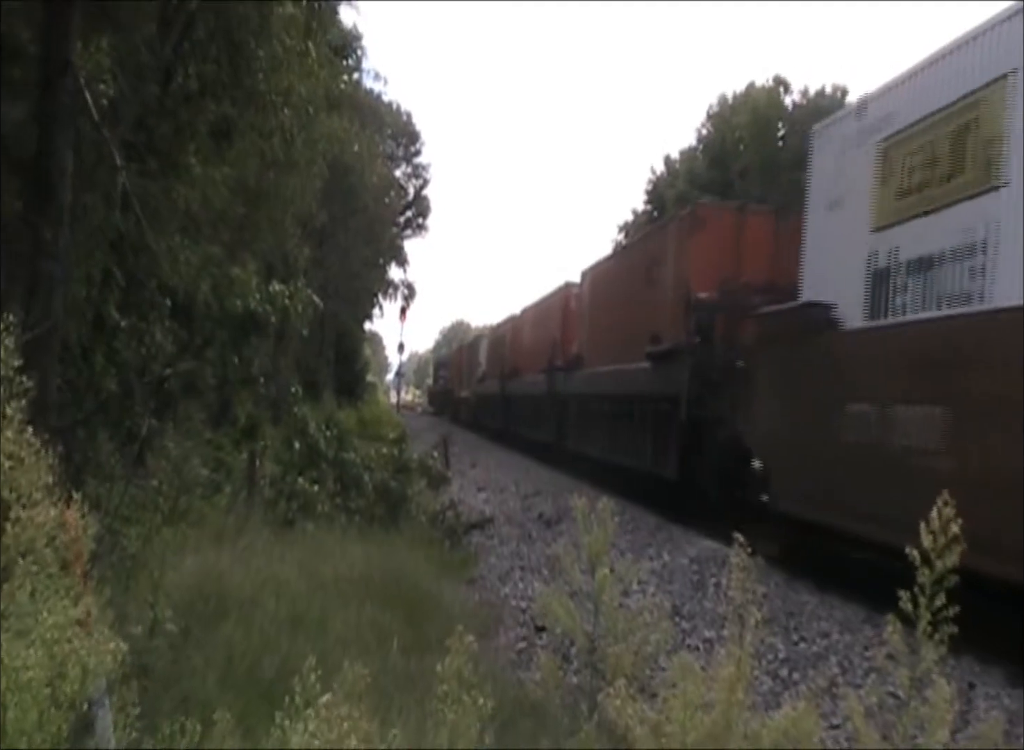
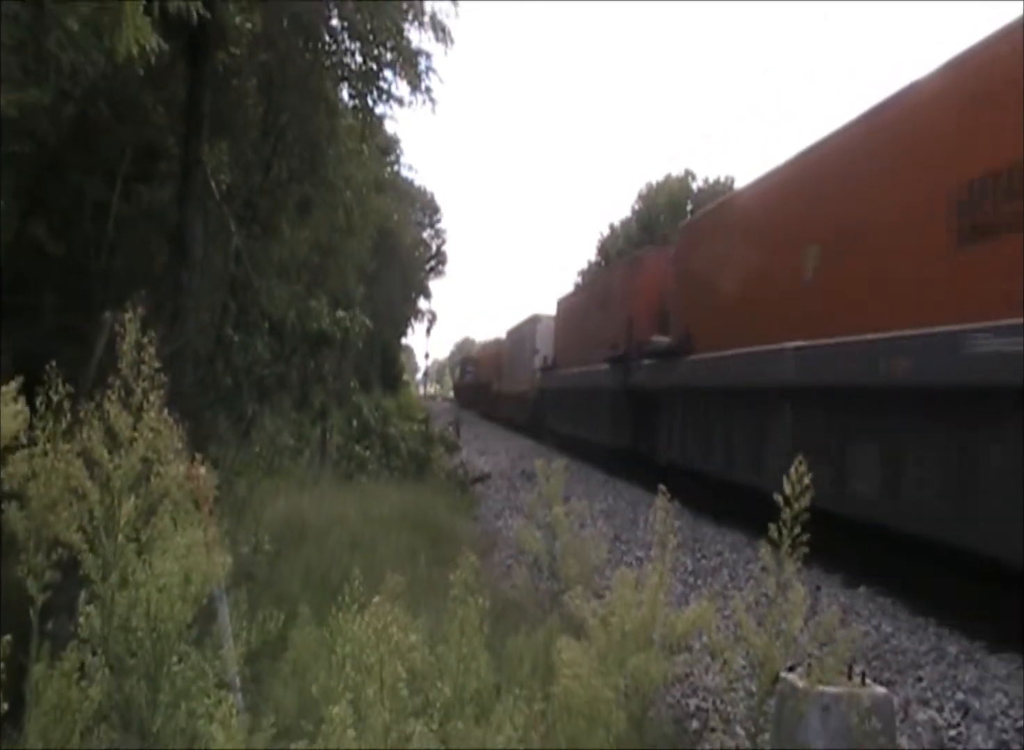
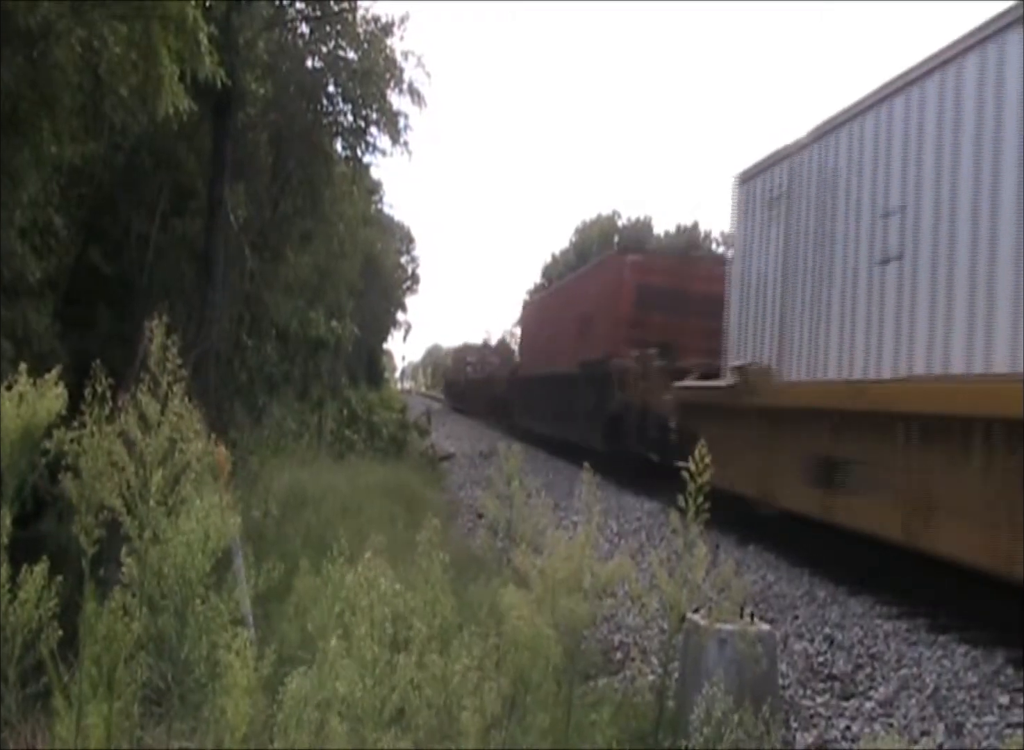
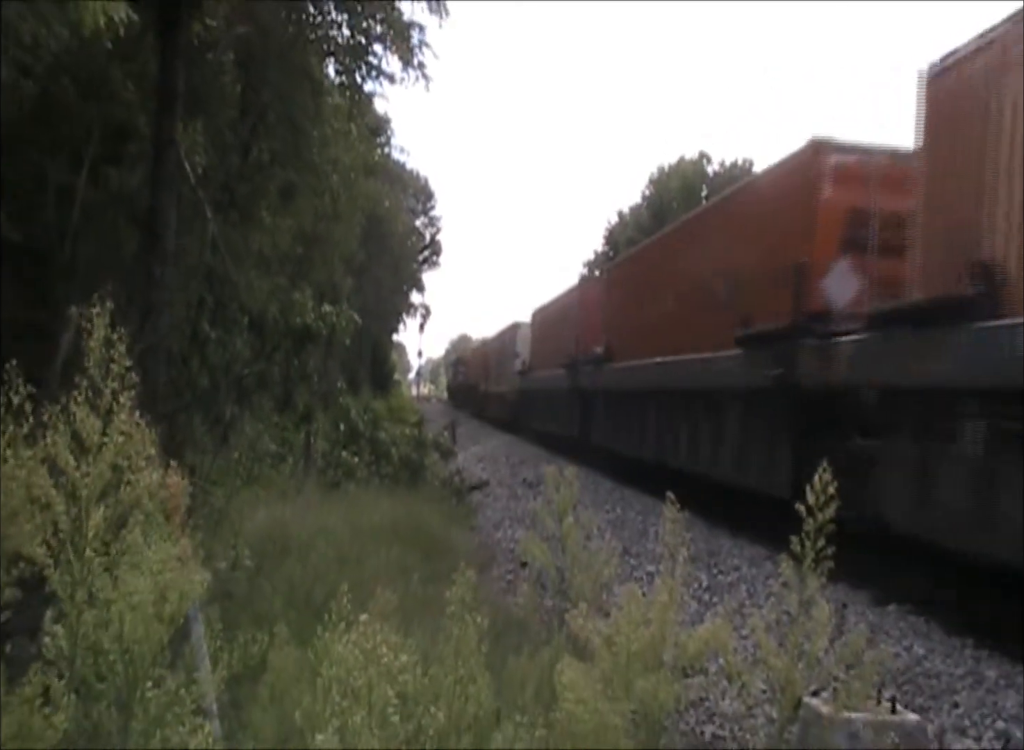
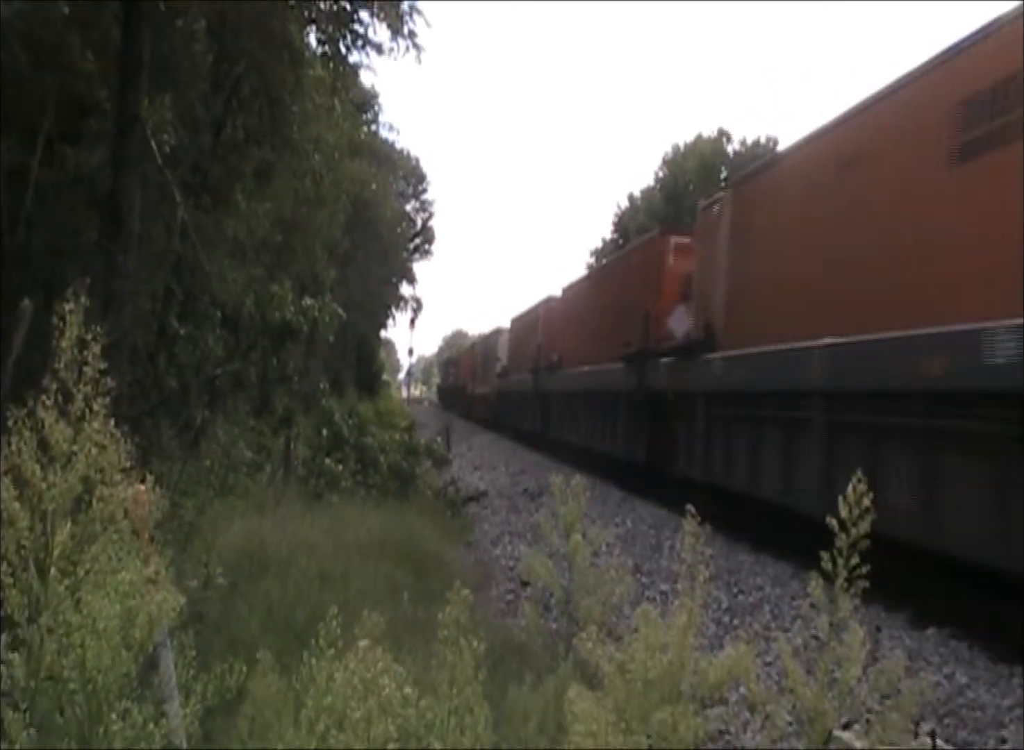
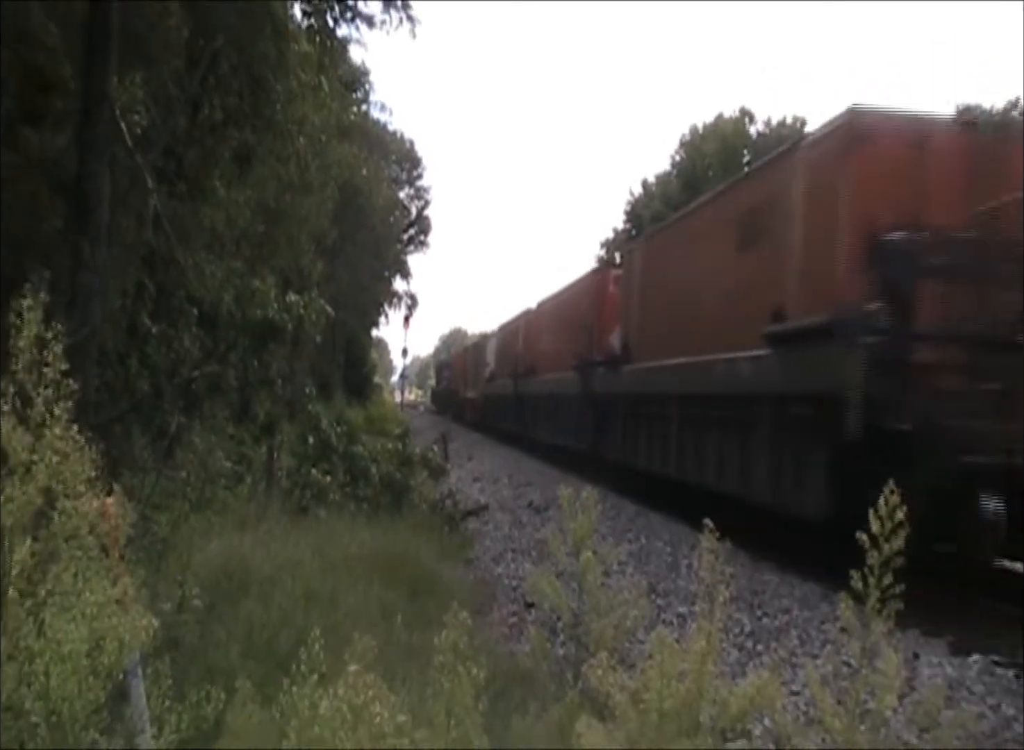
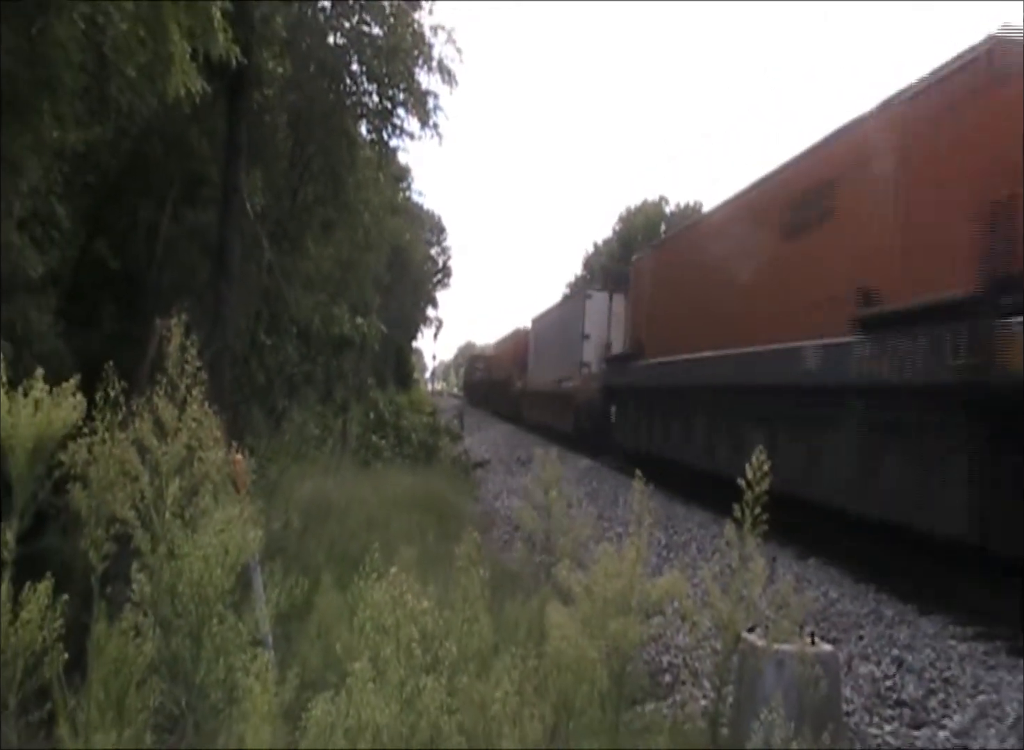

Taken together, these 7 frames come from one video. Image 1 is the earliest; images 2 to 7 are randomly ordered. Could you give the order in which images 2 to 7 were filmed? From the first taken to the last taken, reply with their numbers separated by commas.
6, 5, 4, 2, 7, 3
